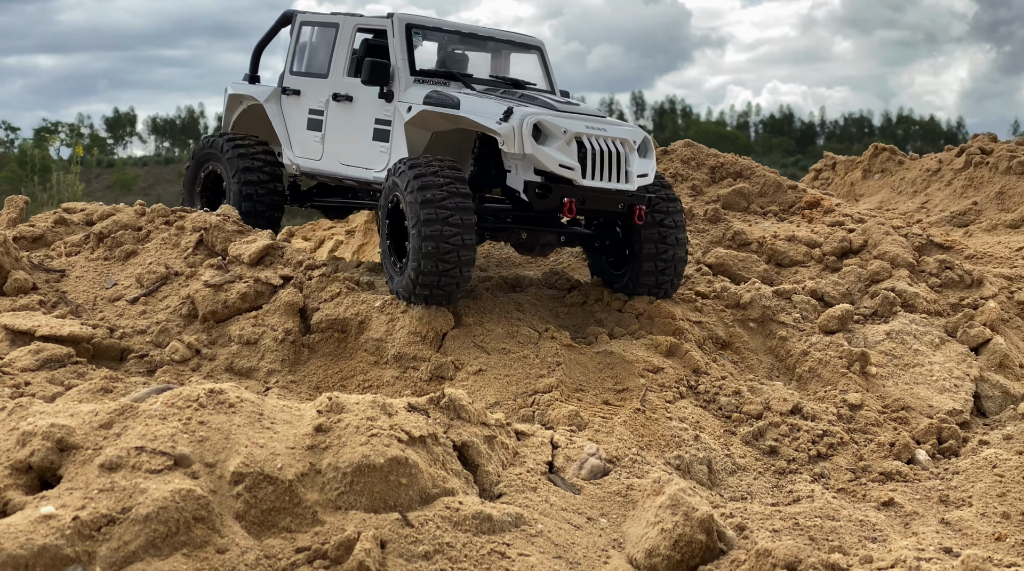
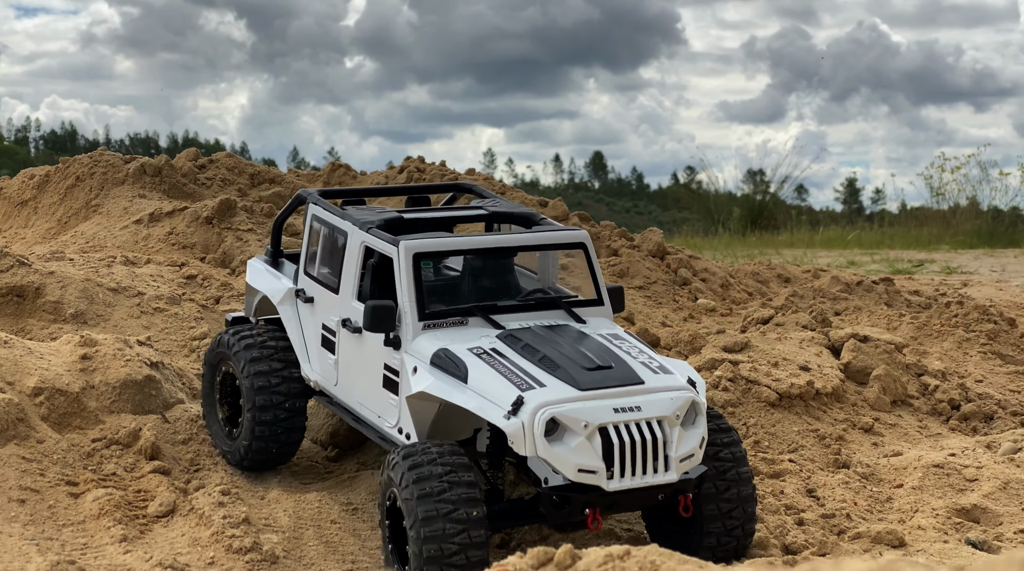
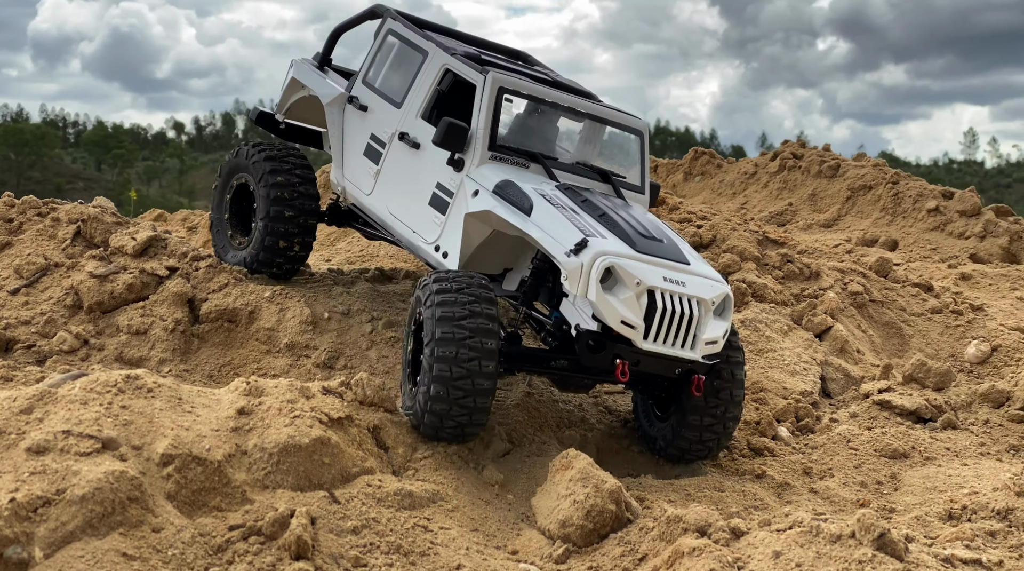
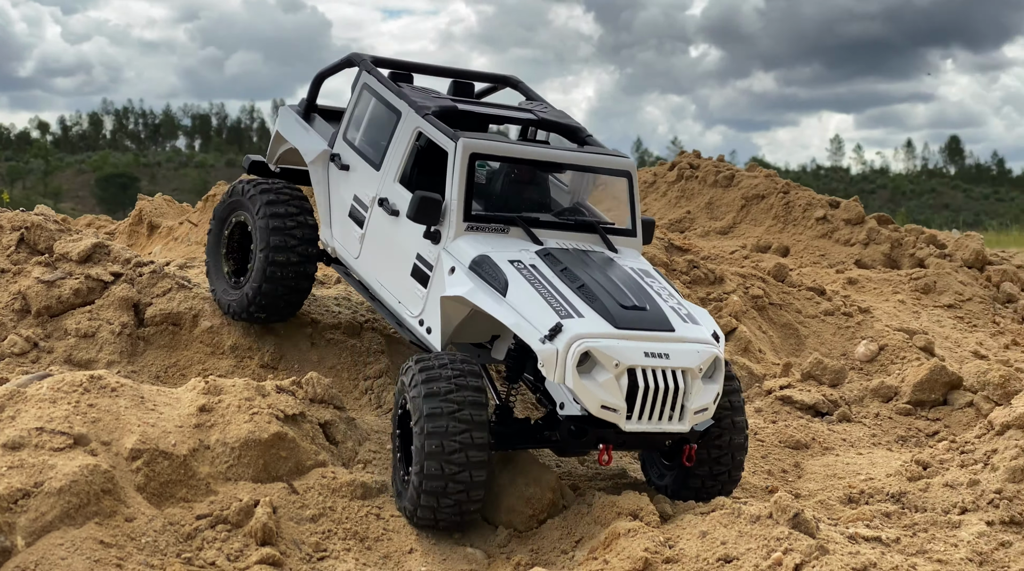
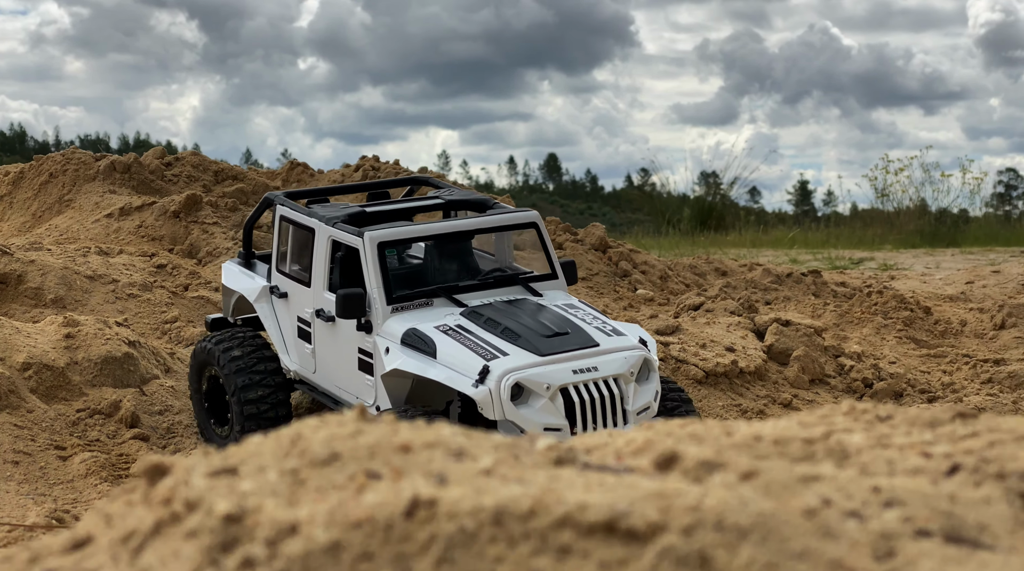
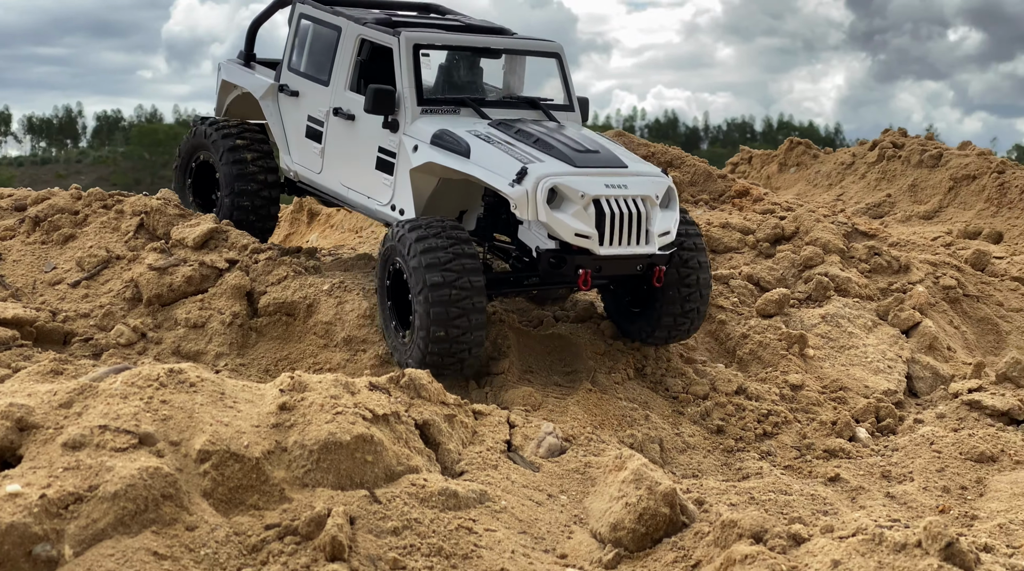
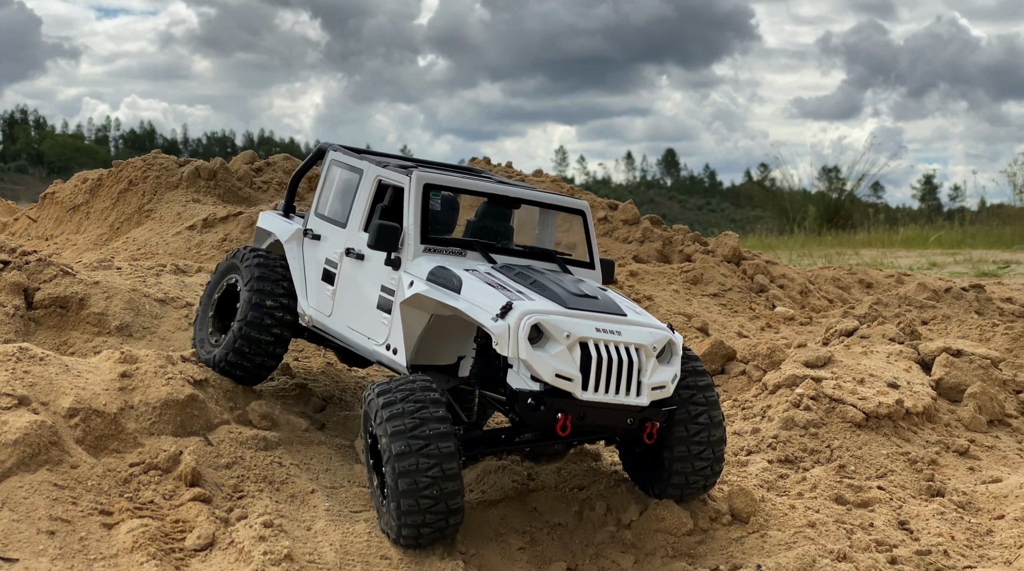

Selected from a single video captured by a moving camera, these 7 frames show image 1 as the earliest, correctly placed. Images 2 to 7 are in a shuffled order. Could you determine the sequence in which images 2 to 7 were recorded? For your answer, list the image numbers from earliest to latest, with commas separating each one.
6, 3, 4, 7, 2, 5
